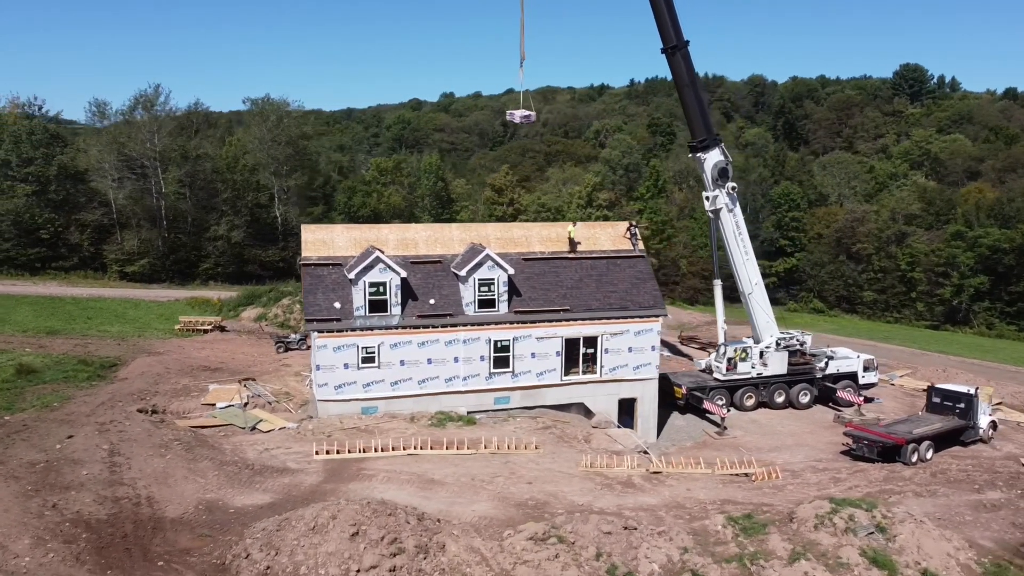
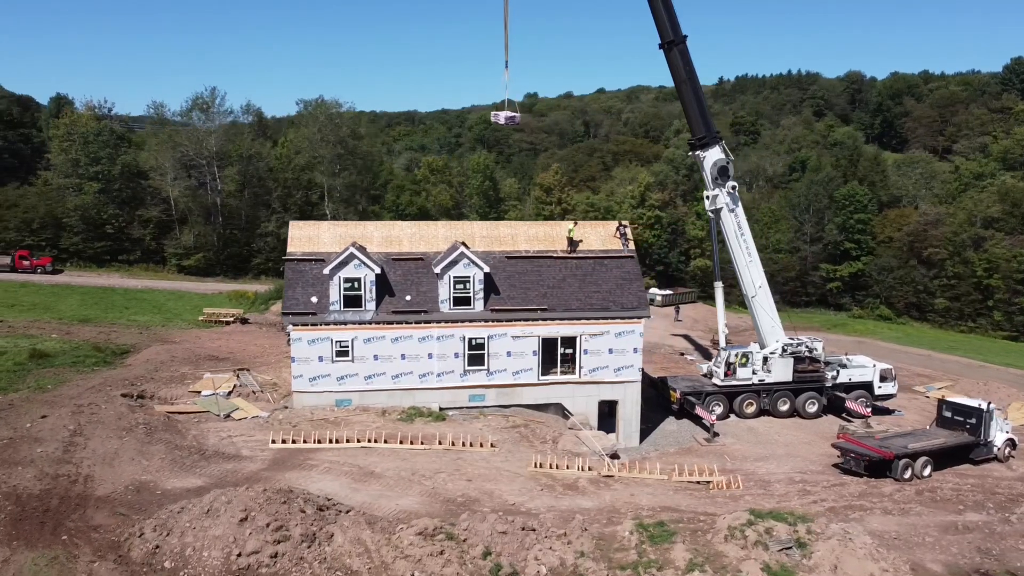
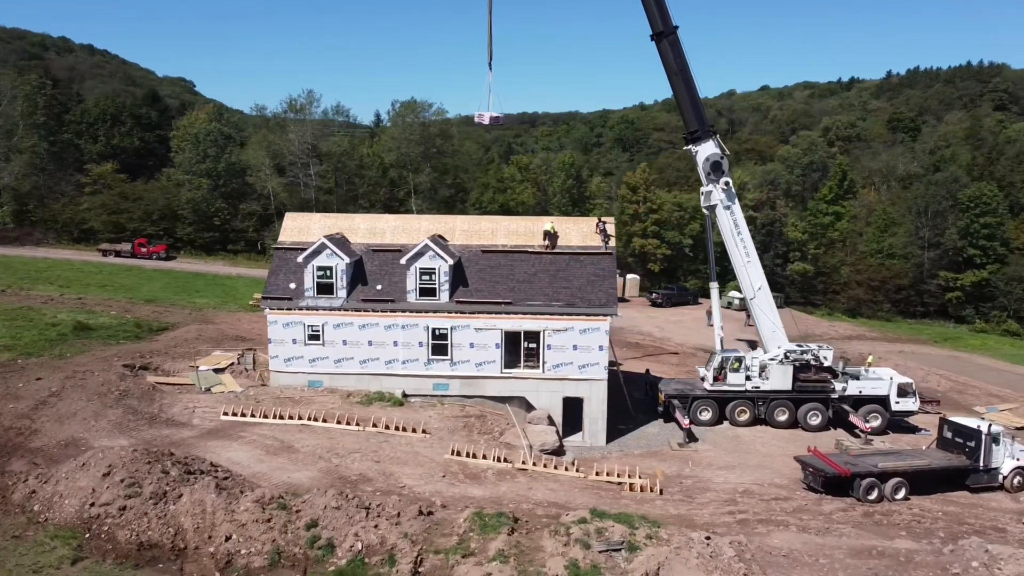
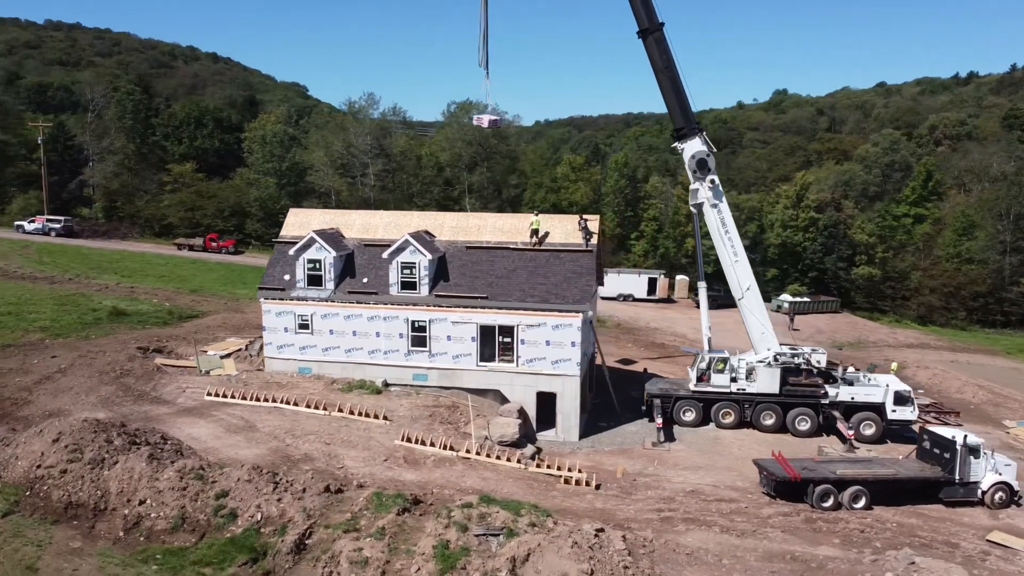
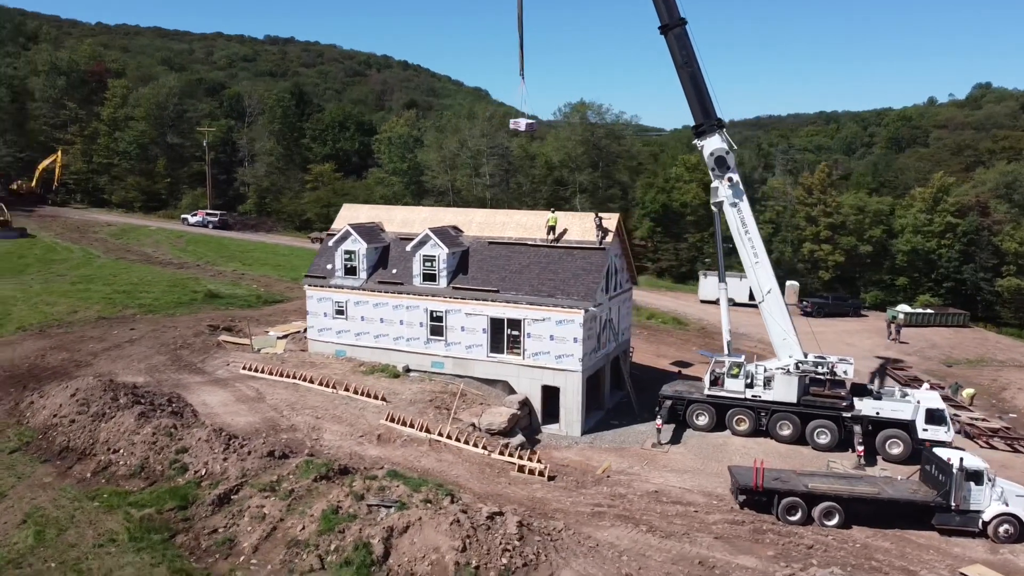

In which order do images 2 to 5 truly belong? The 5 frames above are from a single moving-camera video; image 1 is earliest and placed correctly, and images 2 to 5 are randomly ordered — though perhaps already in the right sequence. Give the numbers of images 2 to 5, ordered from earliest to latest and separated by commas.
2, 3, 4, 5
